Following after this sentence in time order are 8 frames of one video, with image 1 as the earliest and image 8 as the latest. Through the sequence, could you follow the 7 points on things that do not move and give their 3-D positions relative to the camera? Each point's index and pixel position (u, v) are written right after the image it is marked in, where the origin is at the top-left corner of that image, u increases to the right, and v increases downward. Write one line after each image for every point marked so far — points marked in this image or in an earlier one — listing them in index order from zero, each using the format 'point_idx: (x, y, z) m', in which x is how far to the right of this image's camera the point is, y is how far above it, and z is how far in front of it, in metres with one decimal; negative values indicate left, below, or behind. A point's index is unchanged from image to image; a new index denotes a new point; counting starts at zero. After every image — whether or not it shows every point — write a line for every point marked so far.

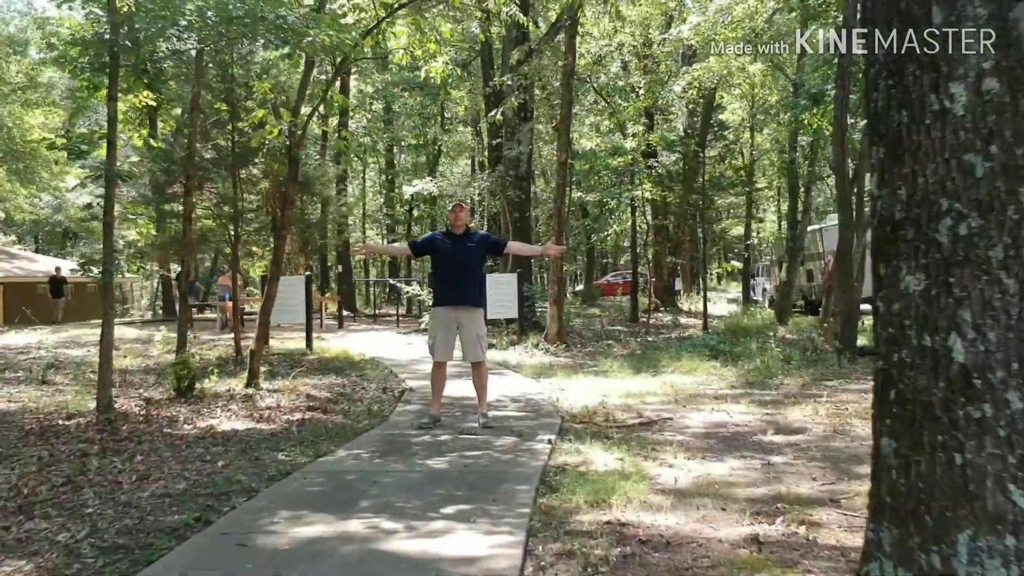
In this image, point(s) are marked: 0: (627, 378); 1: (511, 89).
0: (+1.5, -1.2, +10.9) m
1: (0.0, +3.9, +16.2) m
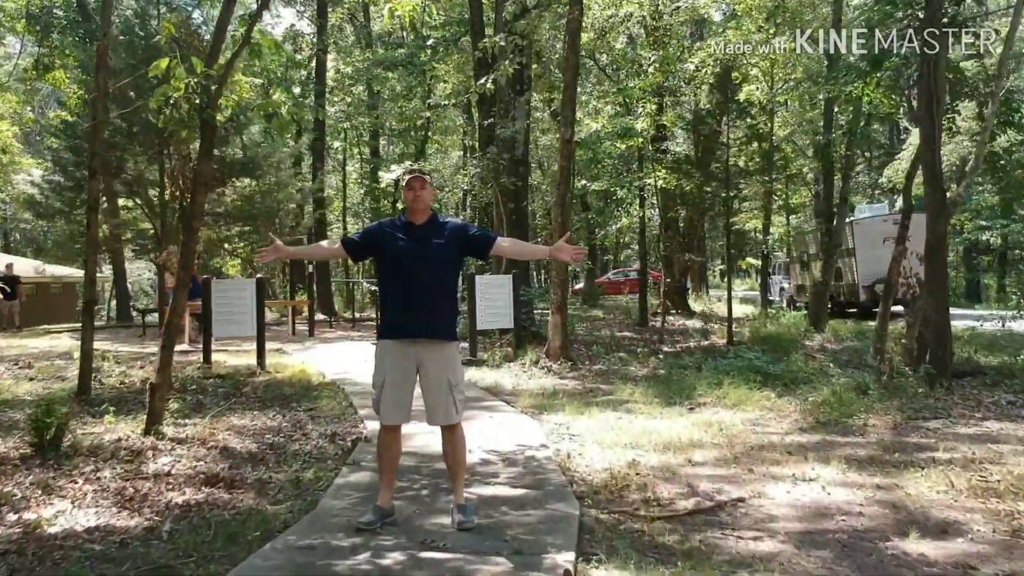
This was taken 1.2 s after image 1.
0: (+1.4, -1.3, +8.3) m
1: (-0.1, +3.8, +13.6) m
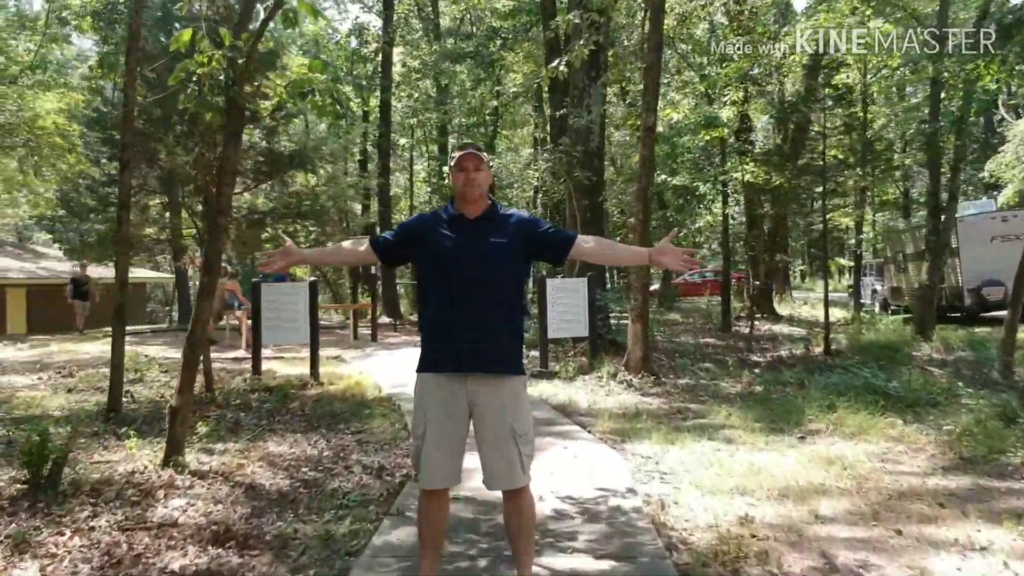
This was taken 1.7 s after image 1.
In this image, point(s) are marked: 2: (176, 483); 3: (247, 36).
0: (+2.1, -1.3, +7.0) m
1: (+1.0, +3.7, +12.4) m
2: (-2.3, -1.3, +5.7) m
3: (-2.0, +1.9, +6.4) m
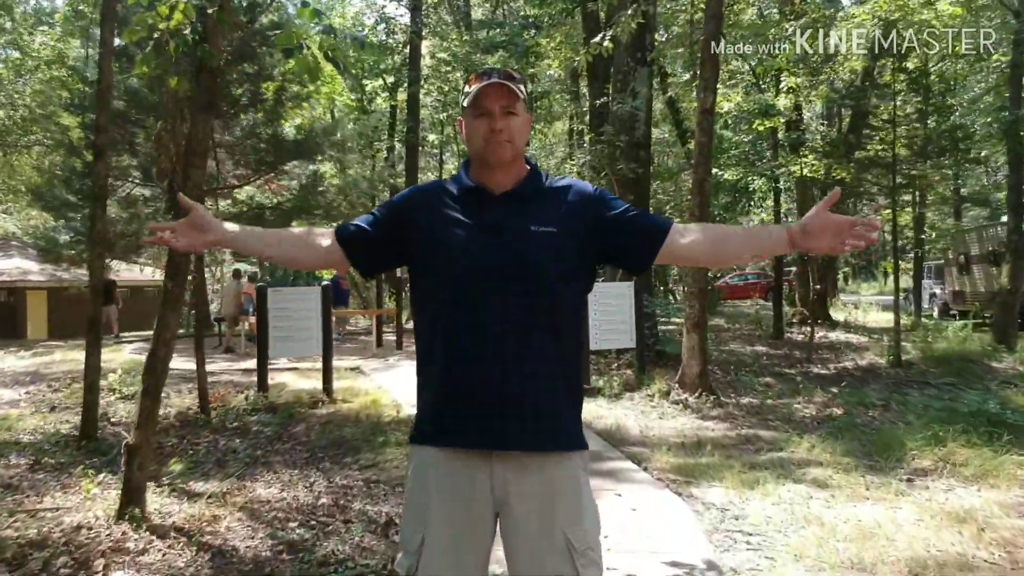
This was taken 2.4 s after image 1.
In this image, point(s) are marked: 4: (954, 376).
0: (+2.3, -1.4, +5.6) m
1: (+1.5, +3.7, +11.1) m
2: (-2.0, -1.4, +4.5) m
3: (-1.8, +1.9, +5.2) m
4: (+5.5, -1.1, +10.5) m
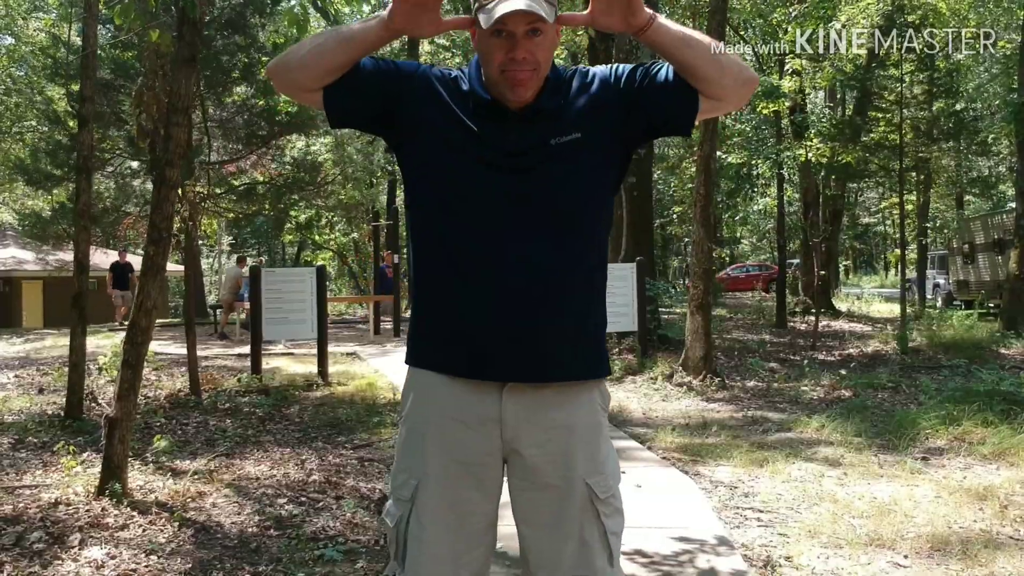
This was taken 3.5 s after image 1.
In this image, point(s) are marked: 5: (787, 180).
0: (+2.3, -1.2, +5.4) m
1: (+1.5, +3.9, +10.8) m
2: (-2.1, -1.2, +4.2) m
3: (-1.8, +2.1, +4.9) m
4: (+5.5, -0.9, +10.3) m
5: (+5.8, +2.3, +17.8) m
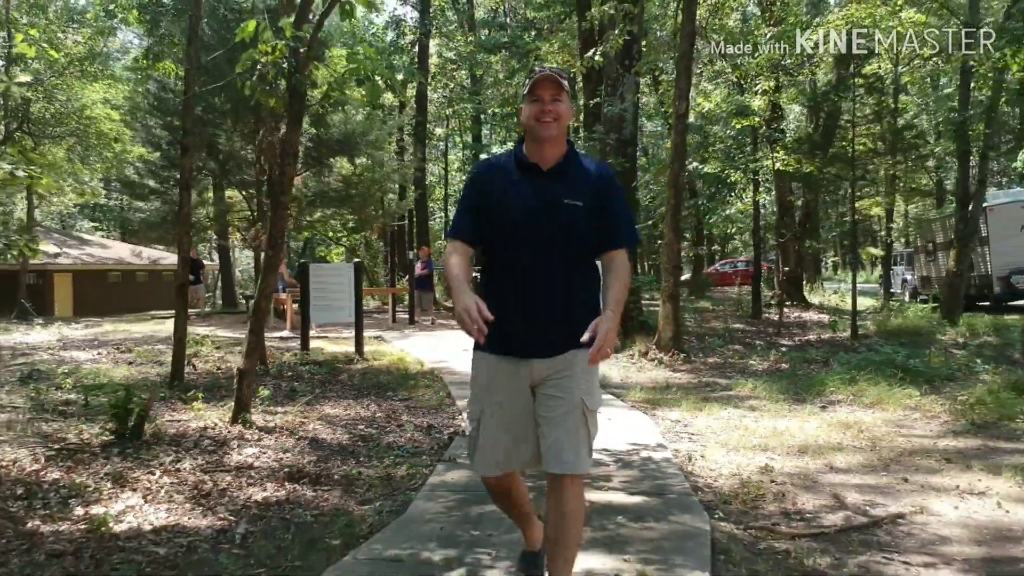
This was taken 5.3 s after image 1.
0: (+2.4, -1.1, +7.4) m
1: (+1.5, +4.0, +12.8) m
2: (-2.0, -1.1, +6.3) m
3: (-1.7, +2.1, +6.9) m
4: (+5.6, -0.8, +12.4) m
5: (+5.9, +2.4, +19.9) m
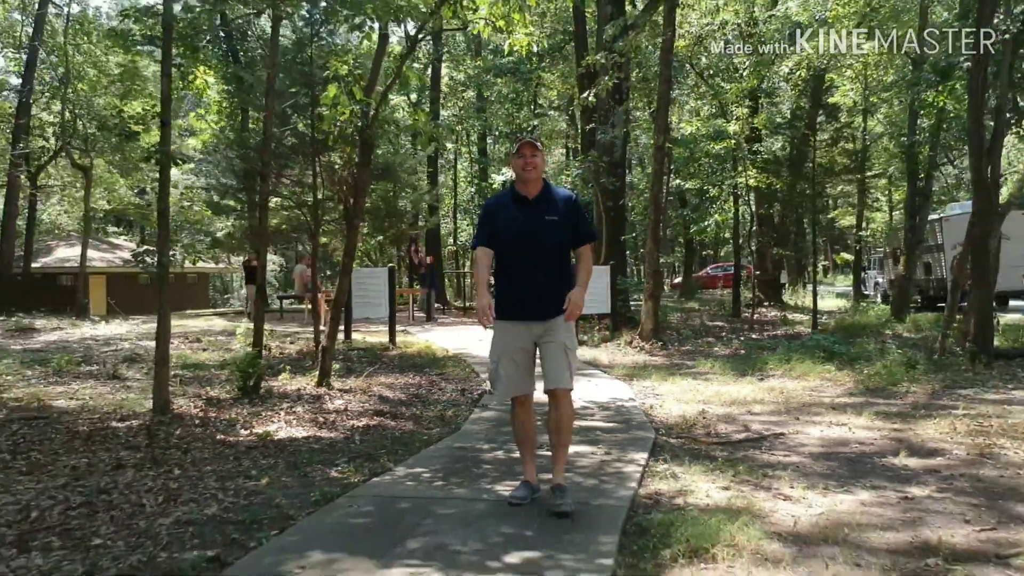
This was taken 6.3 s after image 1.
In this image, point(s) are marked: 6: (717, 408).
0: (+2.5, -1.1, +9.8) m
1: (+1.7, +4.0, +15.2) m
2: (-1.8, -1.1, +8.6) m
3: (-1.6, +2.2, +9.3) m
4: (+5.7, -0.8, +14.8) m
5: (+6.0, +2.4, +22.2) m
6: (+2.0, -1.2, +8.1) m
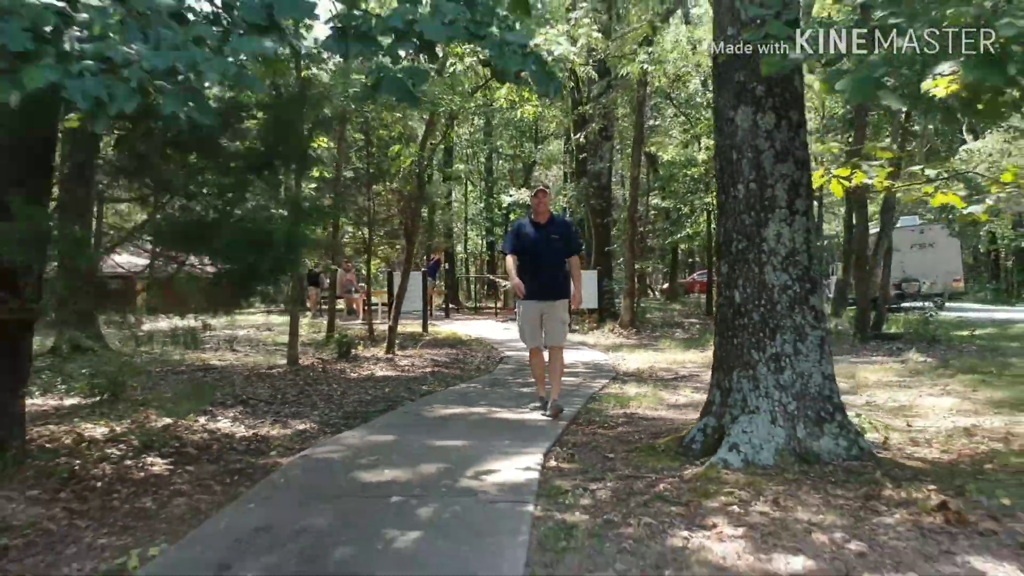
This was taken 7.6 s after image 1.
0: (+2.7, -1.1, +13.7) m
1: (+1.8, +4.0, +19.1) m
2: (-1.7, -1.0, +12.5) m
3: (-1.4, +2.2, +13.2) m
4: (+5.9, -0.8, +18.6) m
5: (+6.2, +2.3, +26.1) m
6: (+2.1, -1.1, +12.0) m
